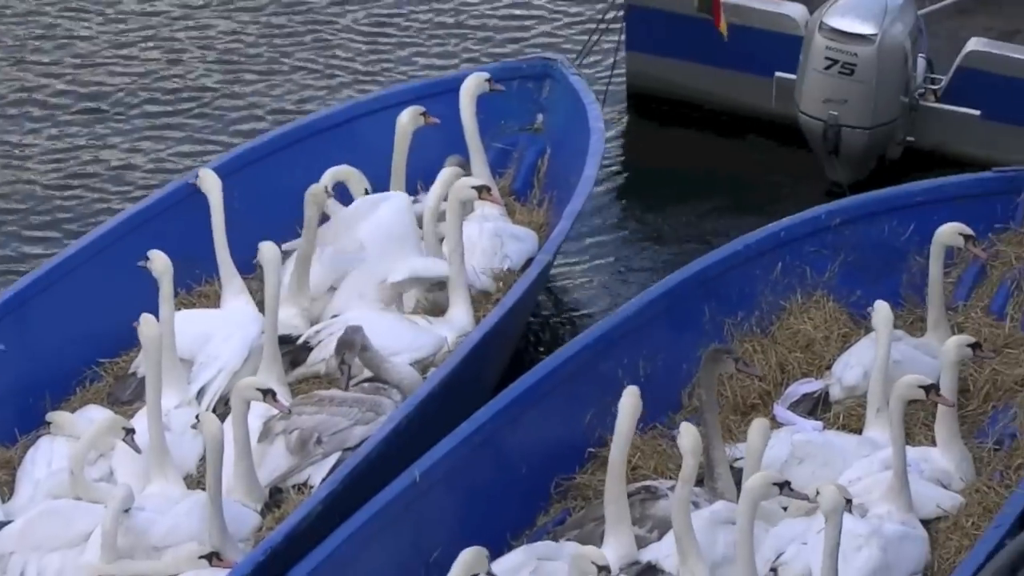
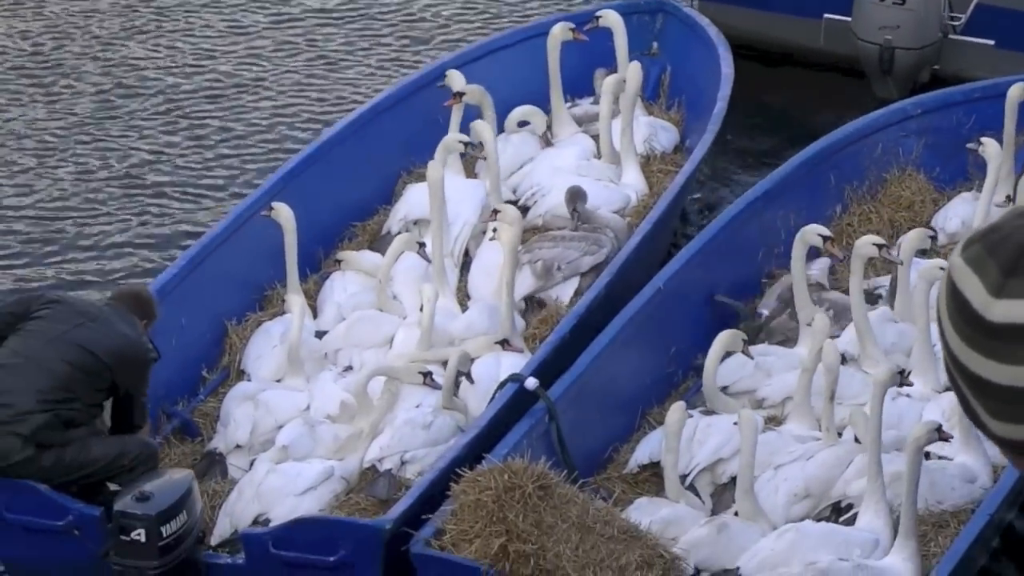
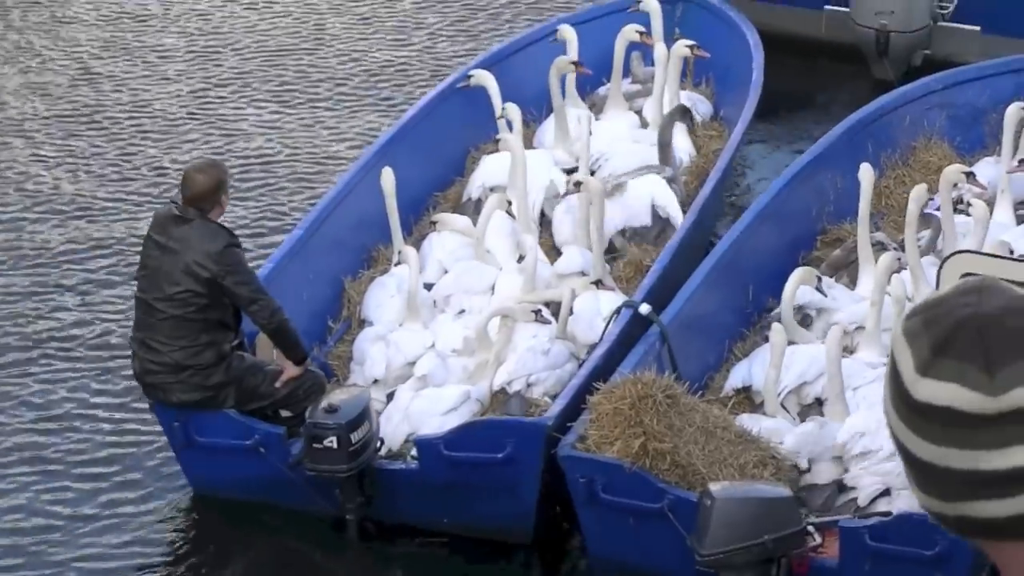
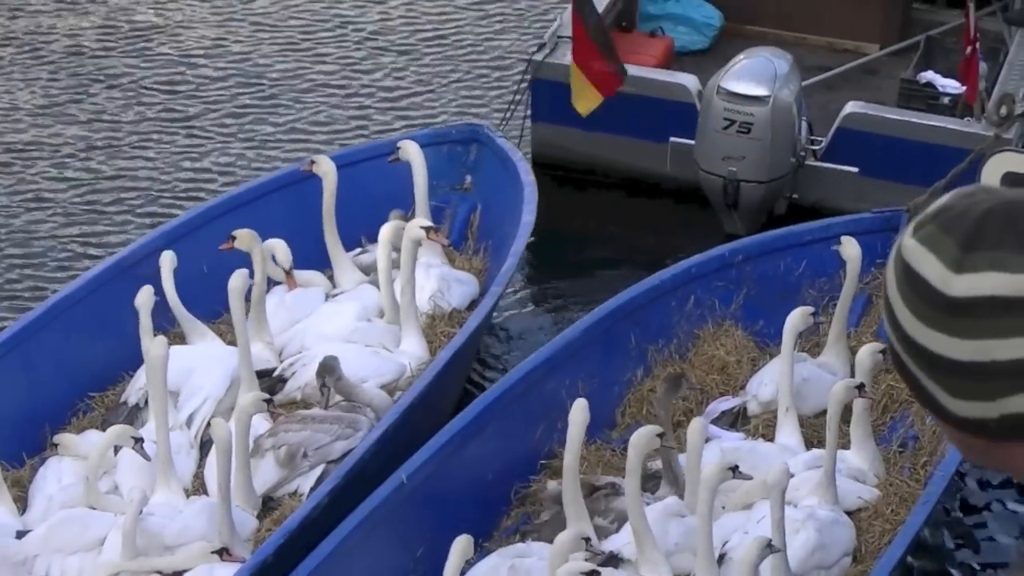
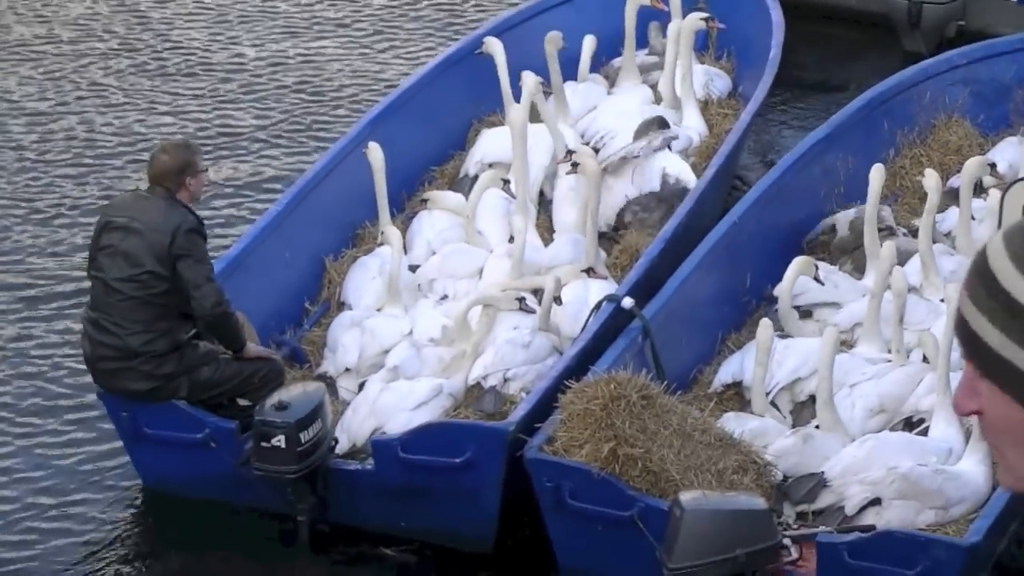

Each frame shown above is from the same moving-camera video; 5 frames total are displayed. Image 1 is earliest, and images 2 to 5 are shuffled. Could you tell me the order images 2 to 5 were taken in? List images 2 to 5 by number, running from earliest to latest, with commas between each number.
4, 2, 5, 3
